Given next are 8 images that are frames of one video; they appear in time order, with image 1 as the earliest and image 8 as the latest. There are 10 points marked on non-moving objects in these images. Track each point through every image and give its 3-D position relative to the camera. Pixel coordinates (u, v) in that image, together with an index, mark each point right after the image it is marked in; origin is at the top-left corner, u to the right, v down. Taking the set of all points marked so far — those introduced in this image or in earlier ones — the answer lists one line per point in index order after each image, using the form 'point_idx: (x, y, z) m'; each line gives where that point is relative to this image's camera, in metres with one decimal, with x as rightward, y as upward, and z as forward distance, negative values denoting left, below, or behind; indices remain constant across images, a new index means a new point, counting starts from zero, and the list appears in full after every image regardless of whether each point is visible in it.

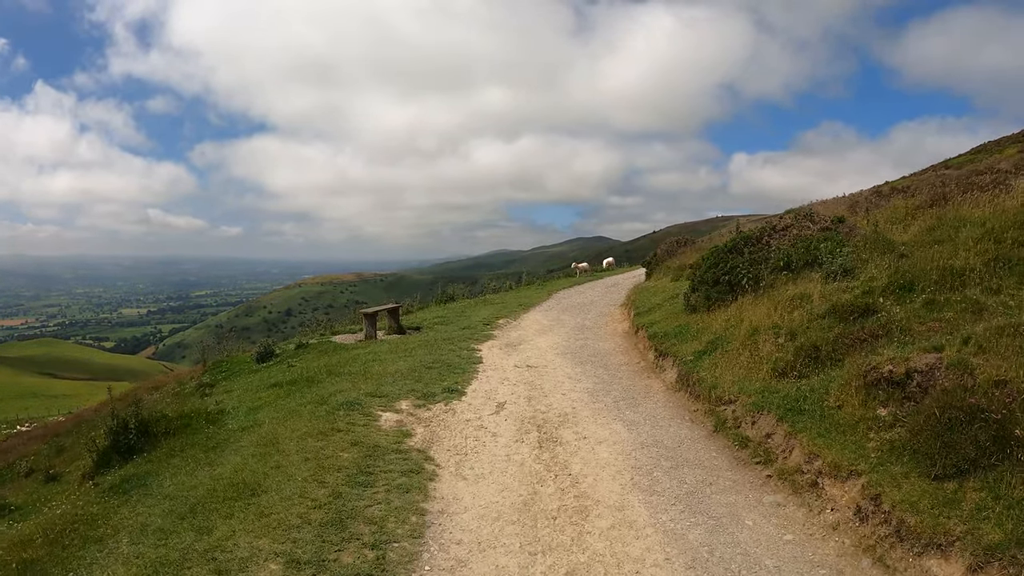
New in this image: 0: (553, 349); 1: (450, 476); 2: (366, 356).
0: (+1.3, -1.9, +16.5) m
1: (-0.9, -2.7, +7.8) m
2: (-4.5, -2.0, +16.2) m
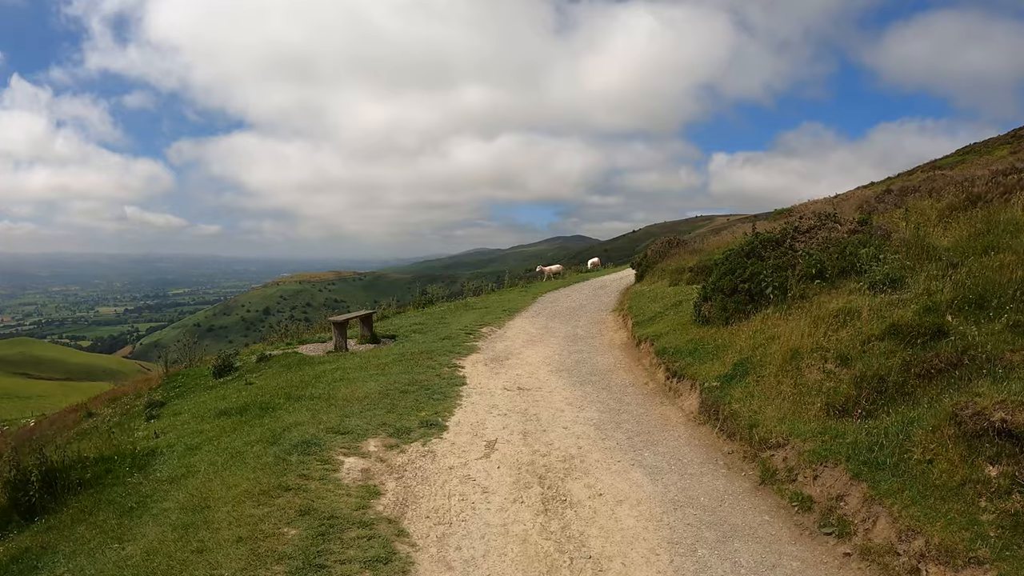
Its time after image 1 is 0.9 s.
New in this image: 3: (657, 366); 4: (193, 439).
0: (+1.0, -2.1, +14.6) m
1: (-0.9, -3.0, +5.9) m
2: (-4.7, -2.3, +14.1) m
3: (+3.9, -2.2, +13.5) m
4: (-6.2, -2.9, +10.5) m
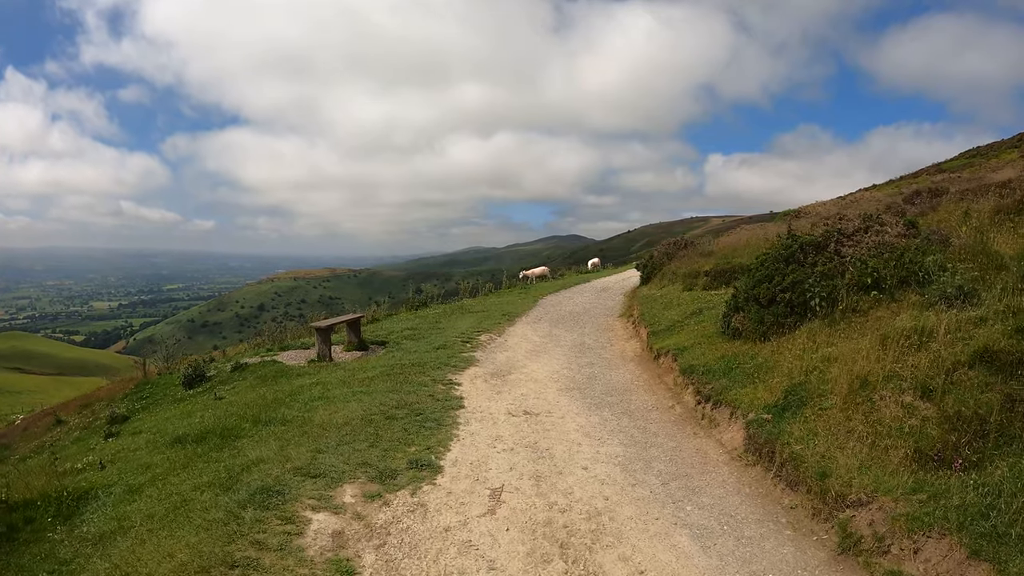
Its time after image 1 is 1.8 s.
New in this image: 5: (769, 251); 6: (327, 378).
0: (+1.1, -2.3, +12.9) m
1: (-0.7, -3.1, +4.2) m
2: (-4.6, -2.4, +12.4) m
3: (+4.0, -2.4, +11.9) m
4: (-6.1, -3.0, +8.8) m
5: (+7.1, +1.0, +14.9) m
6: (-4.7, -2.3, +13.8) m
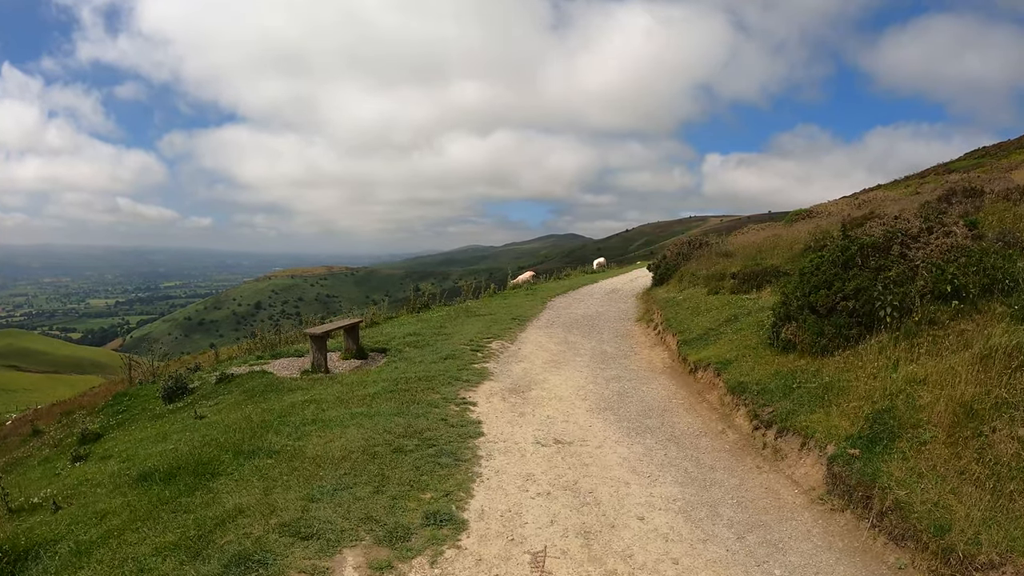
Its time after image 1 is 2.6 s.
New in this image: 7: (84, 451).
0: (+1.5, -2.4, +11.4) m
1: (-0.2, -3.3, +2.6) m
2: (-4.2, -2.5, +10.8) m
3: (+4.5, -2.5, +10.3) m
4: (-5.6, -3.1, +7.2) m
5: (+7.5, +0.9, +13.4) m
6: (-4.3, -2.4, +12.2) m
7: (-10.8, -4.0, +13.6) m
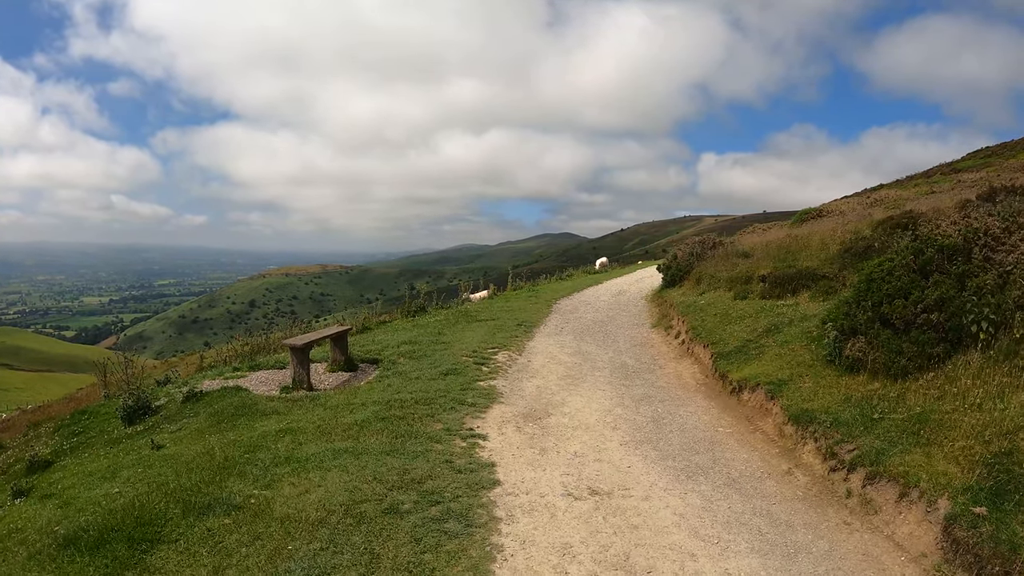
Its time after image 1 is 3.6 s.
0: (+1.8, -2.5, +9.6) m
1: (+0.2, -3.4, +0.8) m
2: (-3.9, -2.6, +8.9) m
3: (+4.8, -2.6, +8.5) m
4: (-5.3, -3.3, +5.3) m
5: (+7.8, +0.7, +11.6) m
6: (-4.0, -2.5, +10.3) m
7: (-10.5, -4.1, +11.7) m
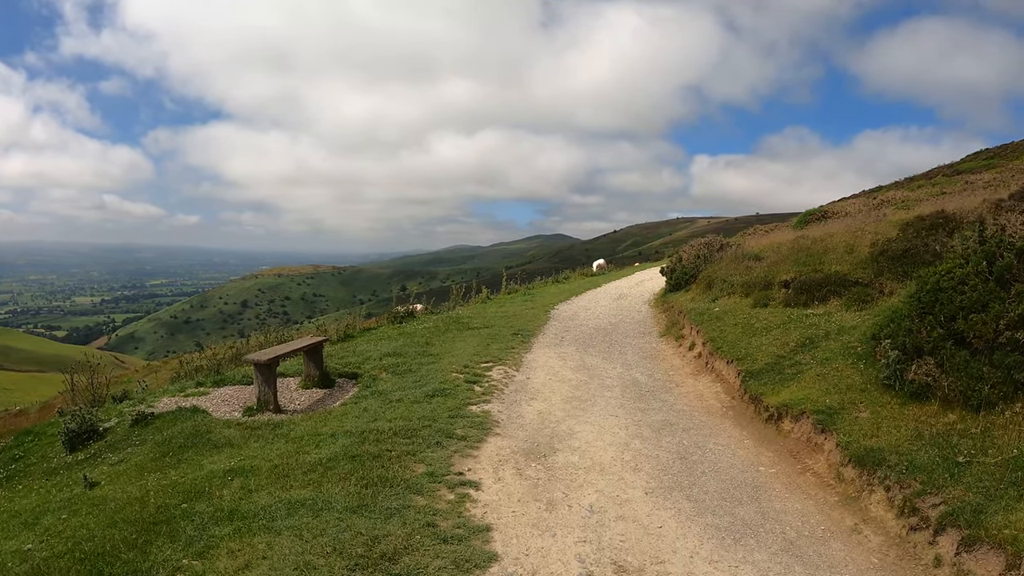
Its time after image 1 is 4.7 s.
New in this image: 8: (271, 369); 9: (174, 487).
0: (+1.8, -2.7, +7.9) m
1: (+0.3, -3.5, -1.0) m
2: (-3.9, -2.7, +7.1) m
3: (+4.8, -2.8, +6.9) m
4: (-5.2, -3.4, +3.5) m
5: (+7.8, +0.5, +10.0) m
6: (-4.0, -2.7, +8.5) m
7: (-10.5, -4.3, +9.8) m
8: (-5.2, -1.8, +11.9) m
9: (-5.0, -2.8, +8.0) m
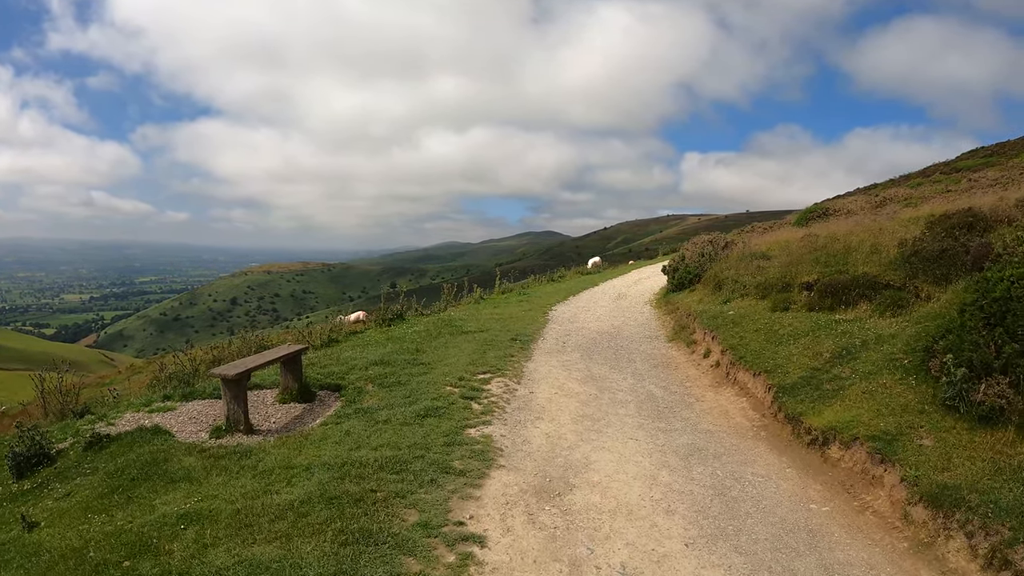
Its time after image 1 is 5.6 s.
0: (+1.9, -2.8, +6.6) m
1: (+0.6, -3.7, -2.2) m
2: (-3.7, -2.9, +5.8) m
3: (+4.9, -2.9, +5.7) m
4: (-5.0, -3.5, +2.1) m
5: (+7.9, +0.5, +8.9) m
6: (-3.9, -2.8, +7.2) m
7: (-10.4, -4.4, +8.4) m
8: (-5.2, -1.9, +10.5) m
9: (-4.9, -2.9, +6.7) m
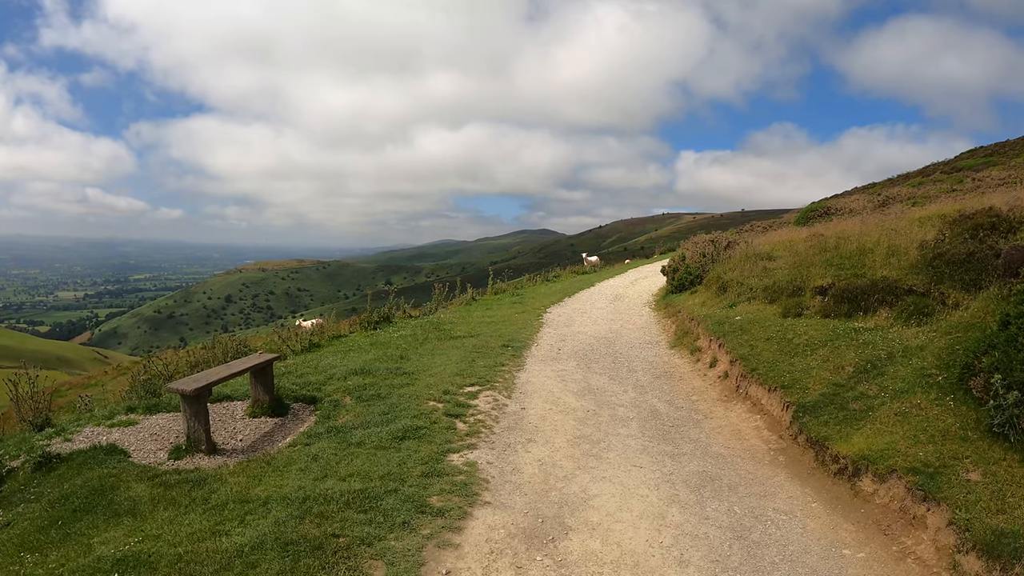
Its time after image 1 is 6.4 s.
0: (+1.8, -2.9, +5.6) m
1: (+0.5, -3.9, -3.3) m
2: (-3.9, -3.0, +4.7) m
3: (+4.8, -3.0, +4.7) m
4: (-5.1, -3.7, +1.1) m
5: (+7.7, +0.3, +7.9) m
6: (-4.0, -2.9, +6.1) m
7: (-10.6, -4.5, +7.3) m
8: (-5.4, -2.0, +9.5) m
9: (-5.1, -3.0, +5.6) m
